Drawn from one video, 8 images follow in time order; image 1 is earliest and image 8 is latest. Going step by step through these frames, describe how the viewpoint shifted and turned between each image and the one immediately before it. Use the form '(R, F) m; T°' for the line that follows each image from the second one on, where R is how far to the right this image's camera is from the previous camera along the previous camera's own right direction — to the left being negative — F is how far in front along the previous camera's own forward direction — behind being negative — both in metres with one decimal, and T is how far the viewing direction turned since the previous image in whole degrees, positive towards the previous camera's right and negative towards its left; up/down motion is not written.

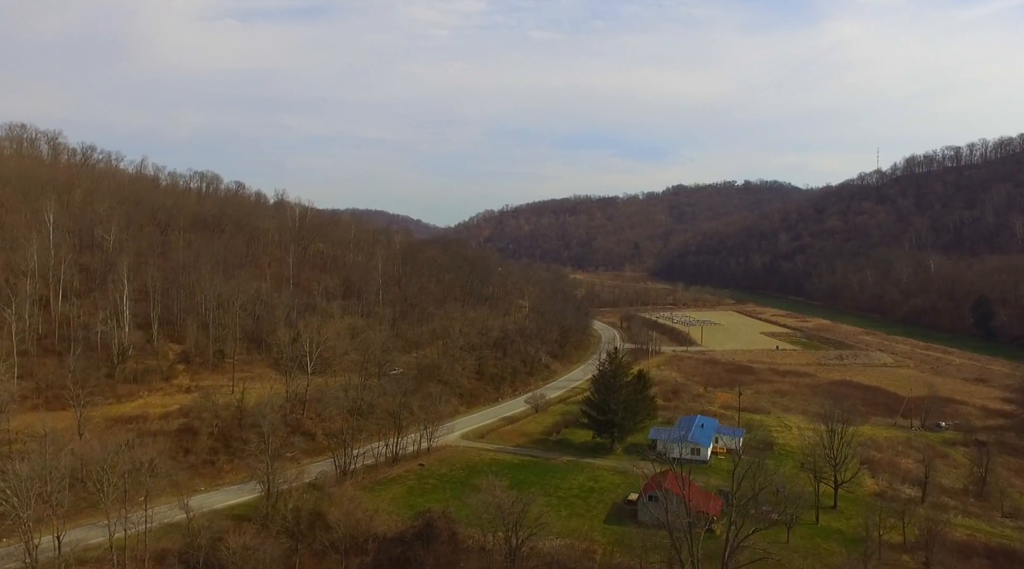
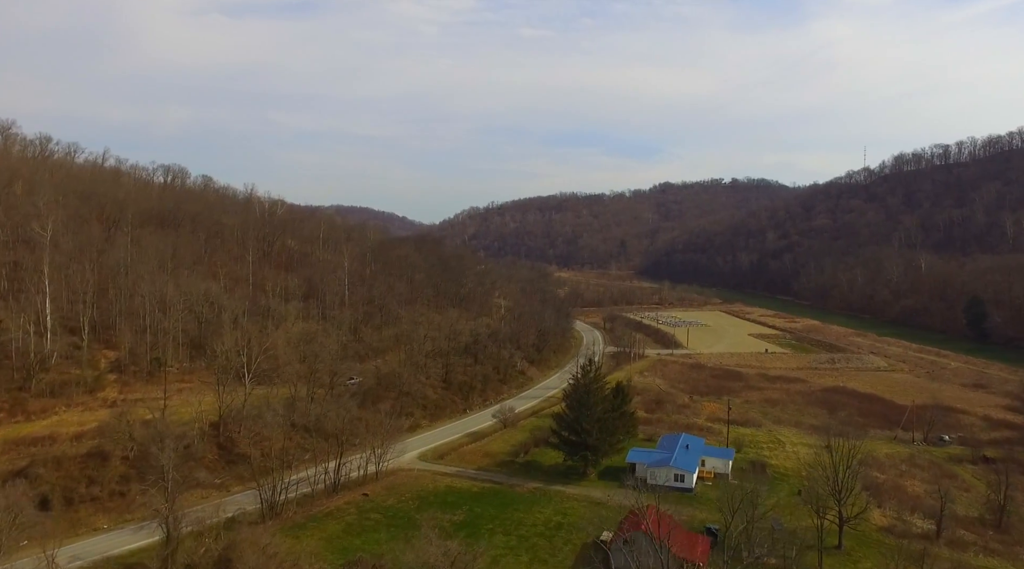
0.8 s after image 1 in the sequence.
(+1.1, +4.5) m; +1°
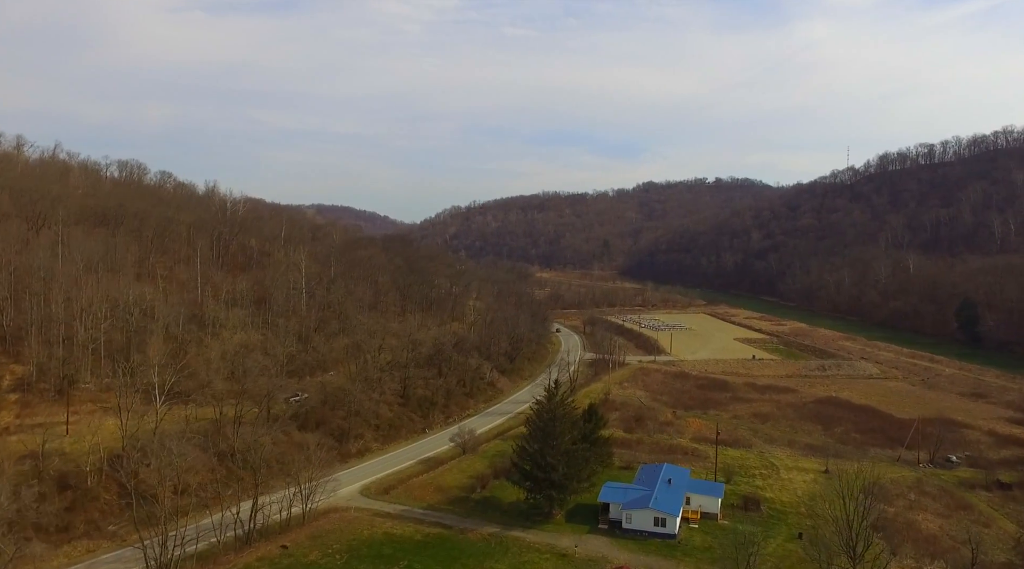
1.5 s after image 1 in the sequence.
(+1.2, +5.1) m; +1°
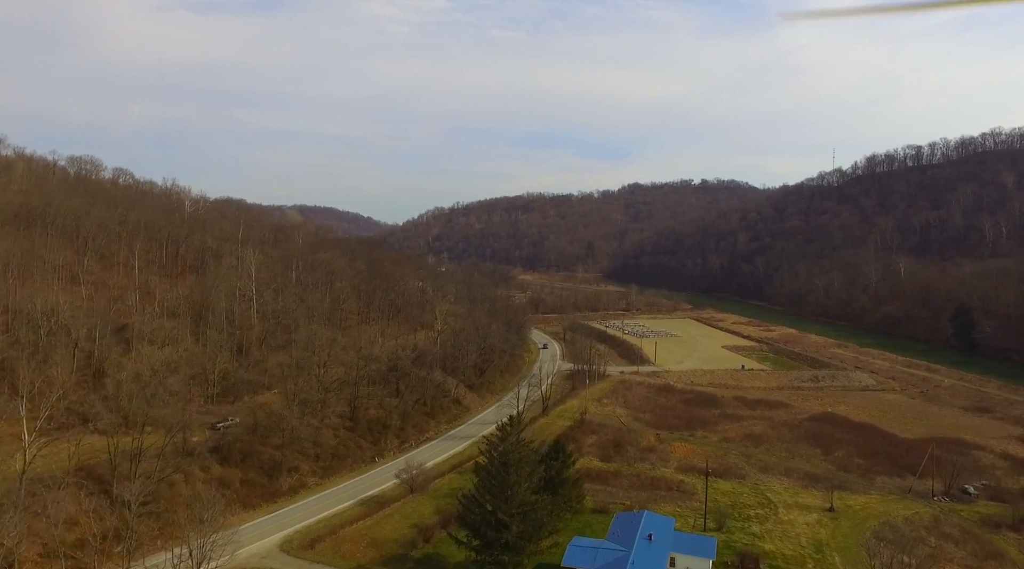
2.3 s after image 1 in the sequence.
(+1.2, +5.5) m; +1°
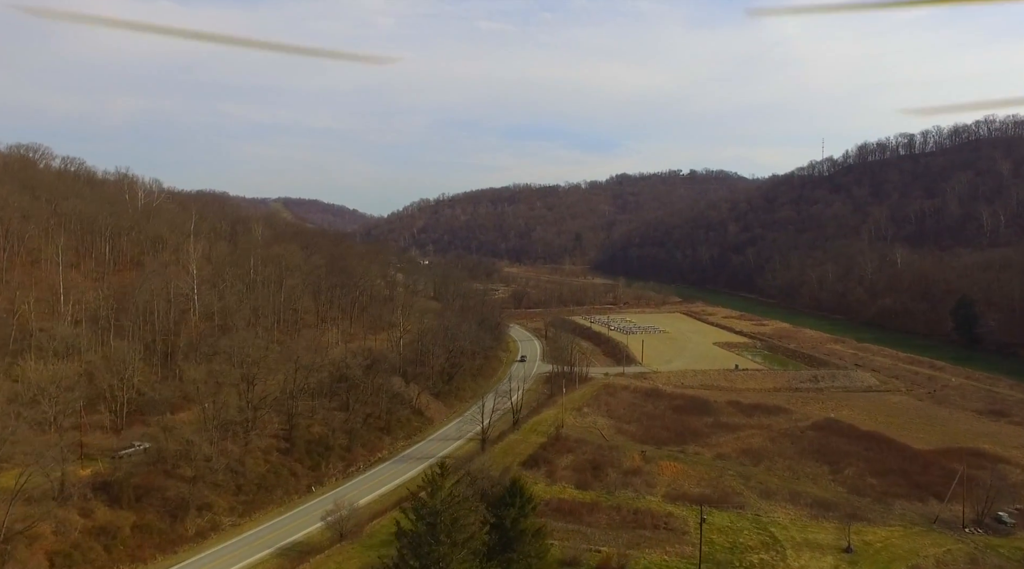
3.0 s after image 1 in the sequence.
(+1.3, +5.9) m; +1°
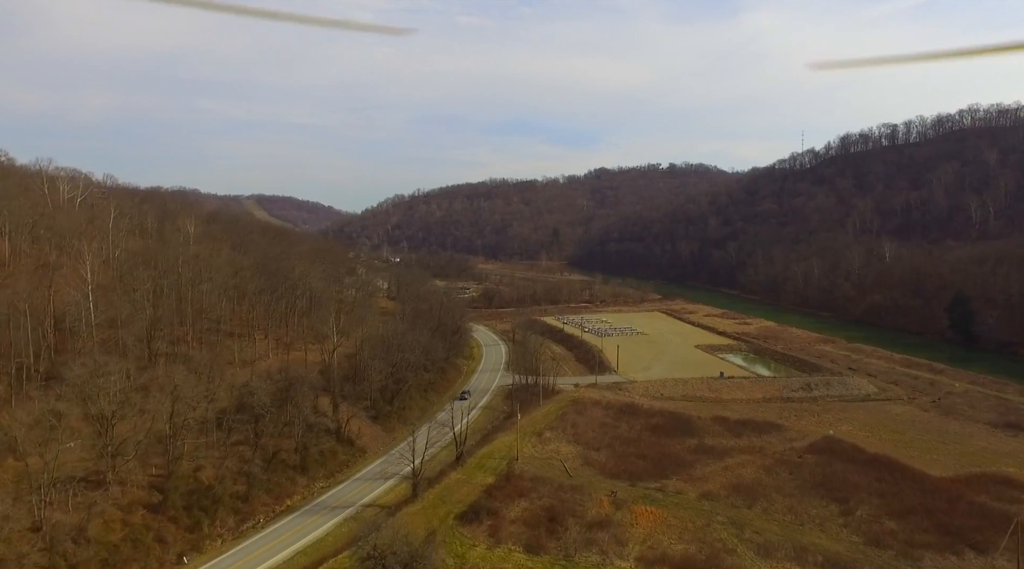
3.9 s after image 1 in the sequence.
(+1.8, +7.6) m; +1°
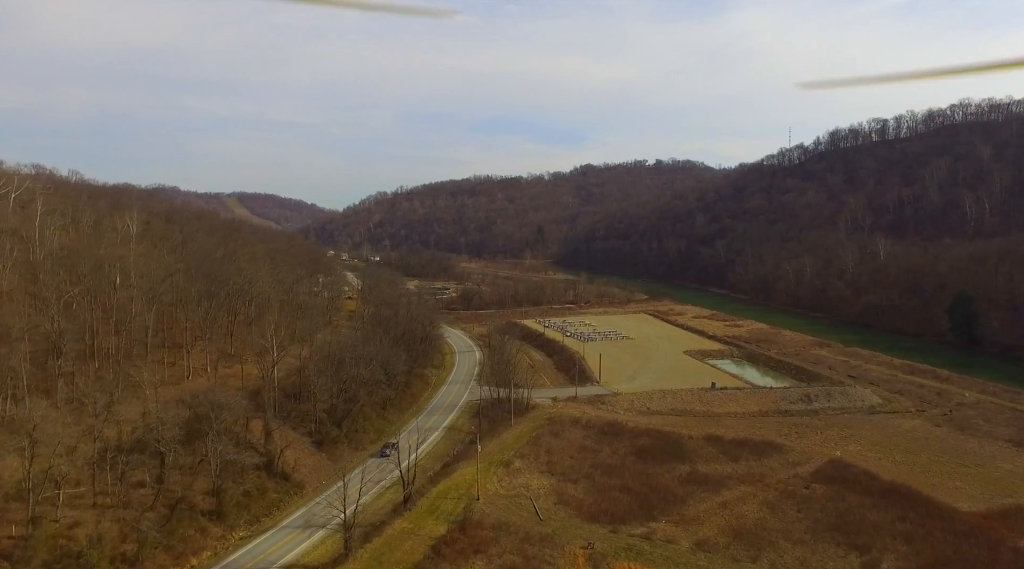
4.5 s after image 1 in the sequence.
(+1.1, +5.8) m; +1°
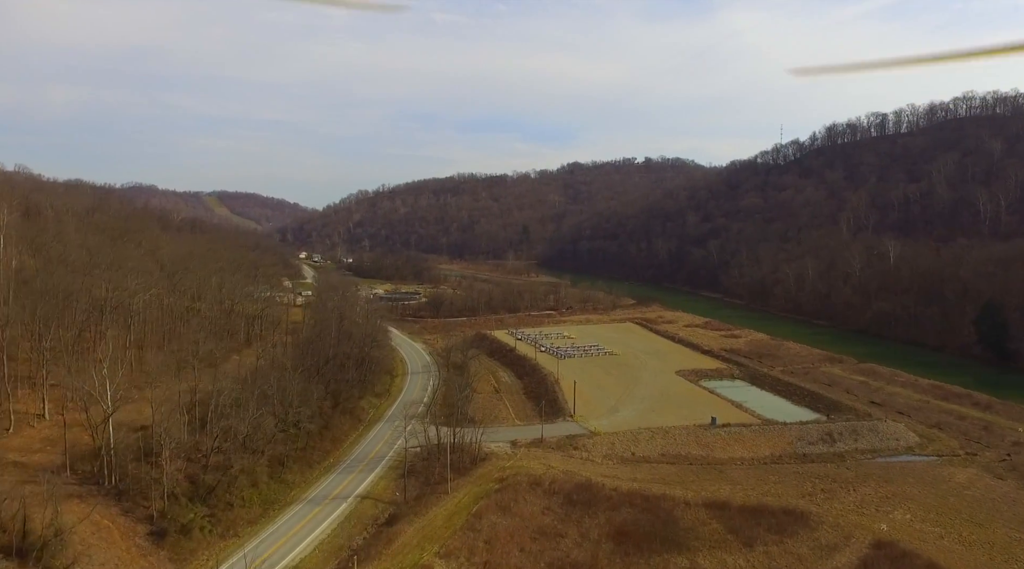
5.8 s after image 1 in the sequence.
(+2.3, +11.7) m; +1°
